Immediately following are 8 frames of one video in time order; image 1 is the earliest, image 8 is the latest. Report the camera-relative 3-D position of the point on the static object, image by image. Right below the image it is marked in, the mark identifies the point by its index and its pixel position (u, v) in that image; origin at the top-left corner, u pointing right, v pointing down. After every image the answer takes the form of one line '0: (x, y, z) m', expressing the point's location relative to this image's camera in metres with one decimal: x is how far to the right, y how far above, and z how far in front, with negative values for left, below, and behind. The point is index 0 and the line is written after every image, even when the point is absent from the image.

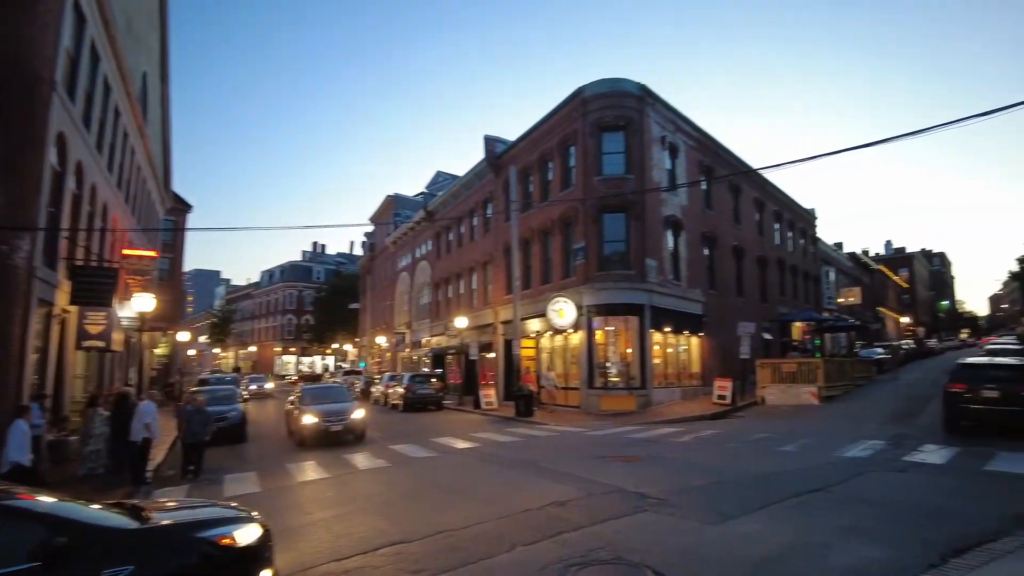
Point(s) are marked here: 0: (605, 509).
0: (+1.3, -3.0, +8.9) m
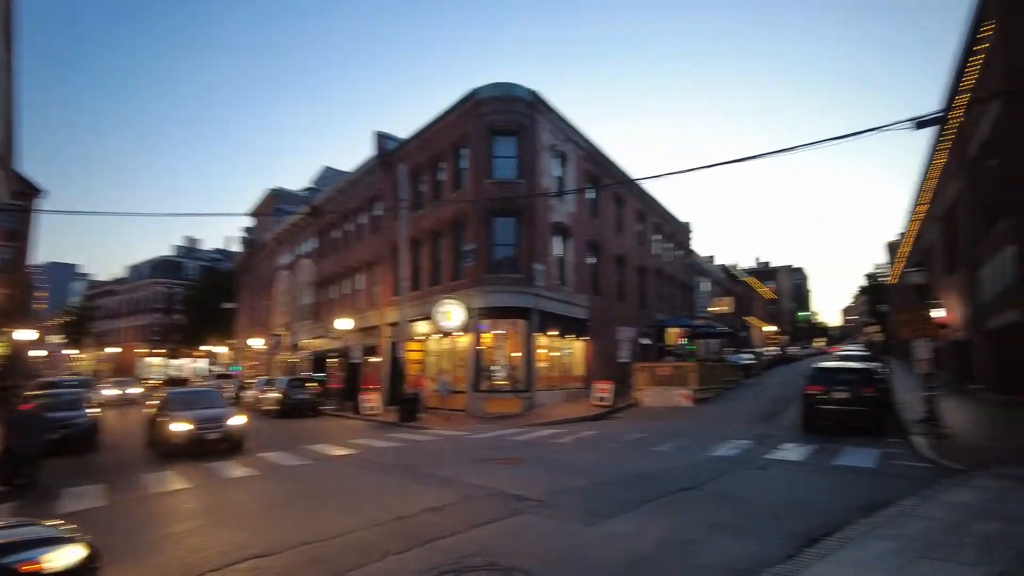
0: (-0.4, -3.0, +8.7) m
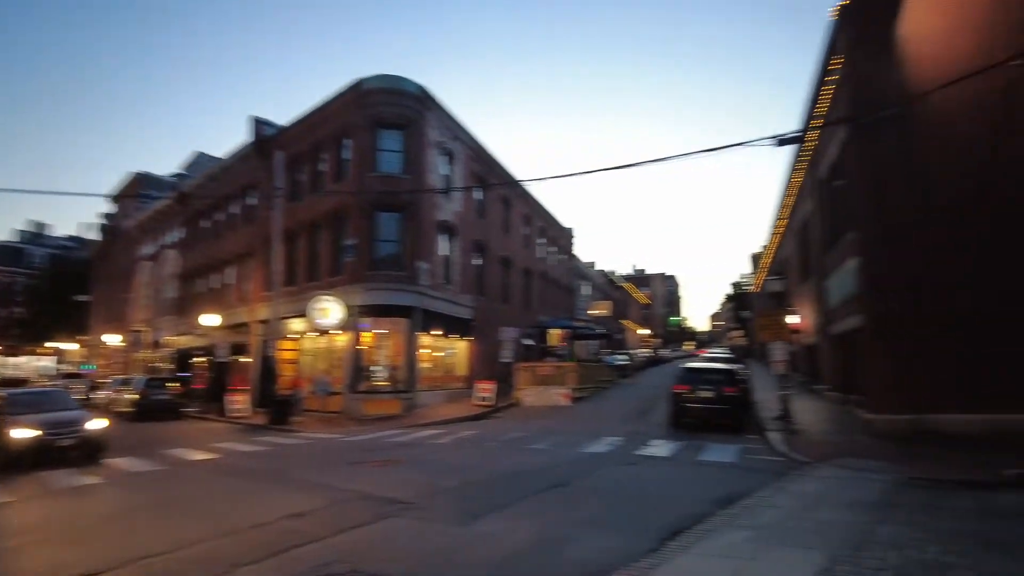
0: (-2.1, -2.9, +8.3) m
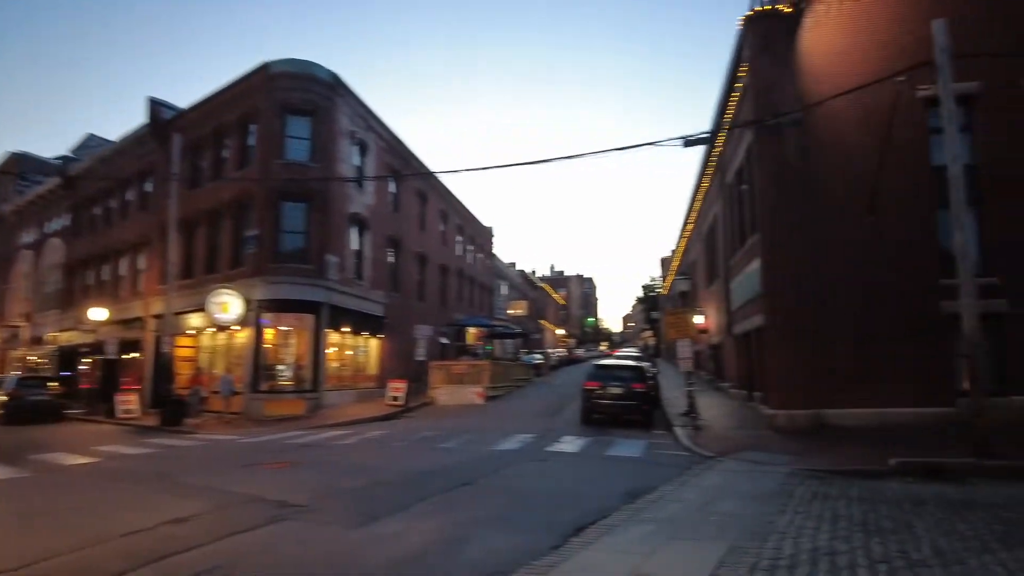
0: (-3.2, -2.7, +7.7) m
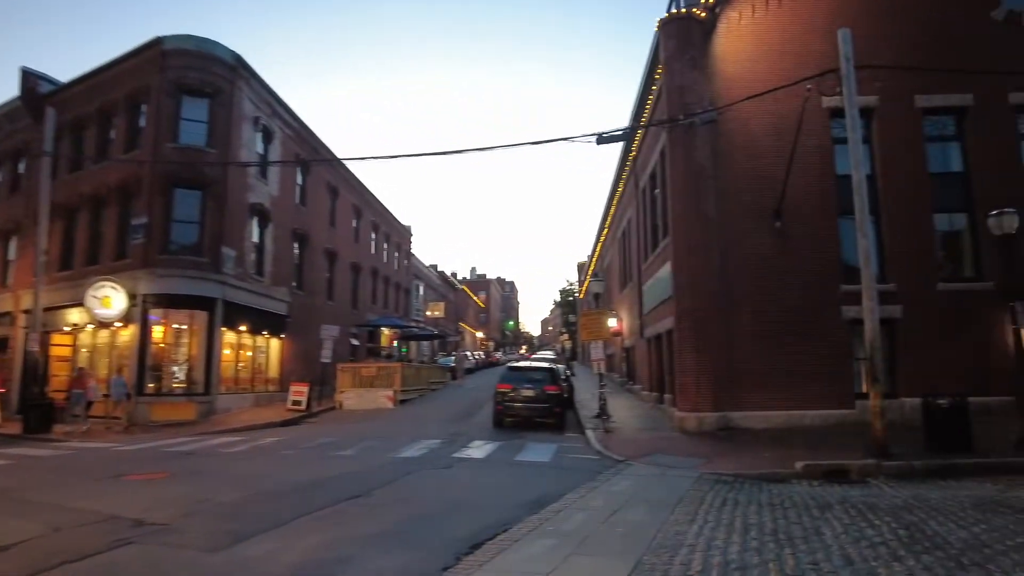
0: (-4.4, -2.6, +6.5) m
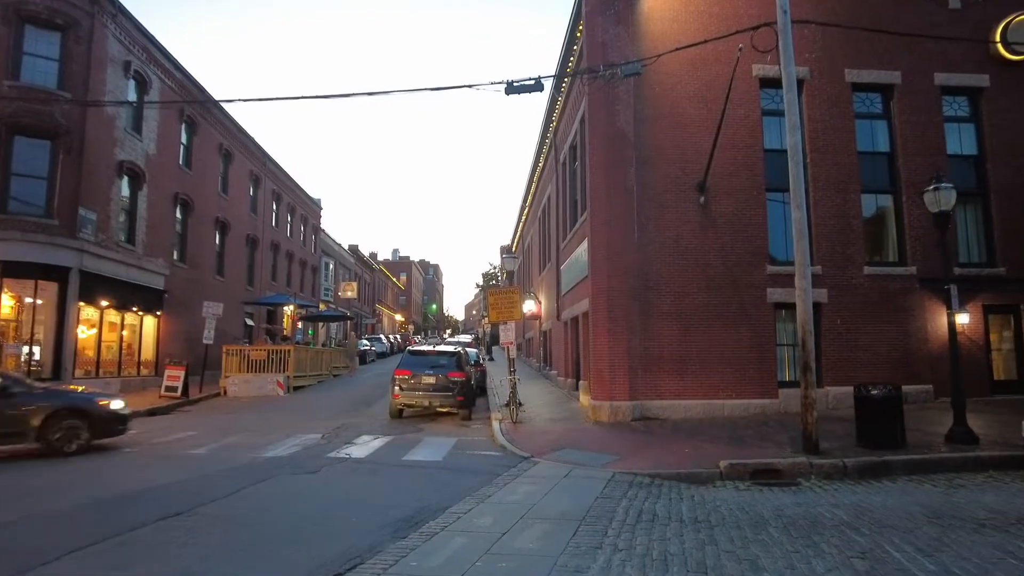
0: (-5.5, -2.1, +4.1) m
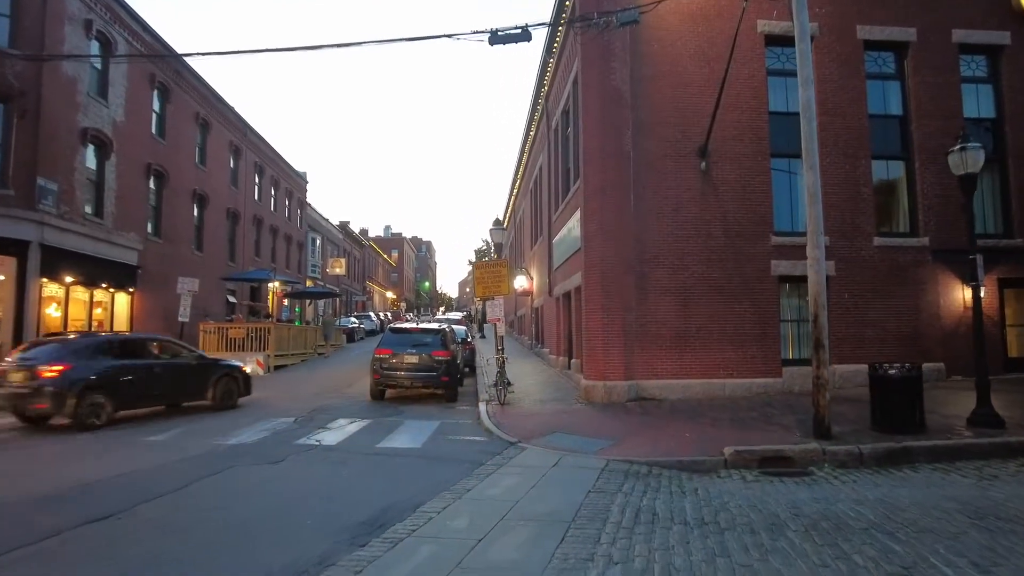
0: (-5.7, -1.9, +3.2) m
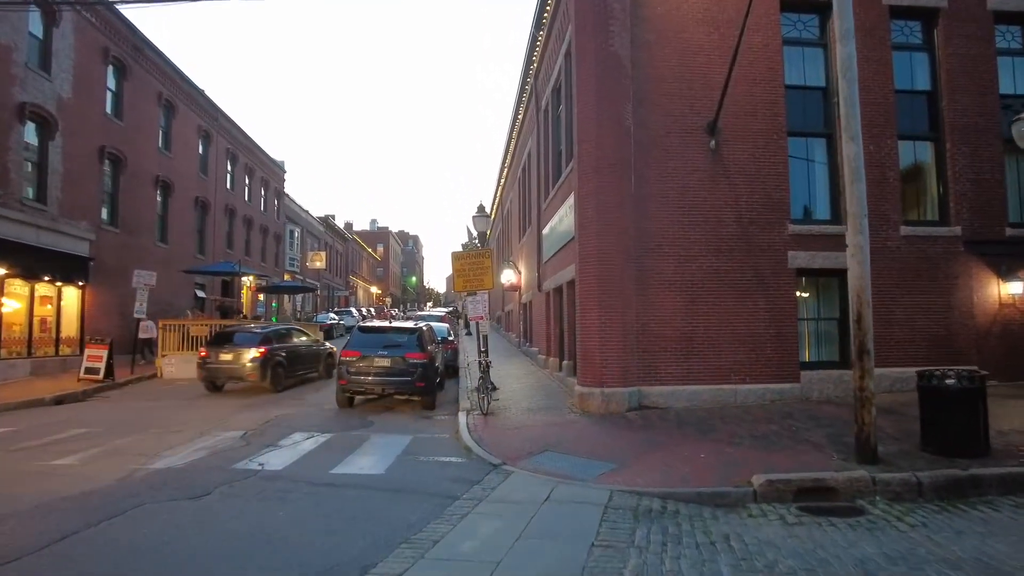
0: (-5.8, -1.9, +1.4) m
